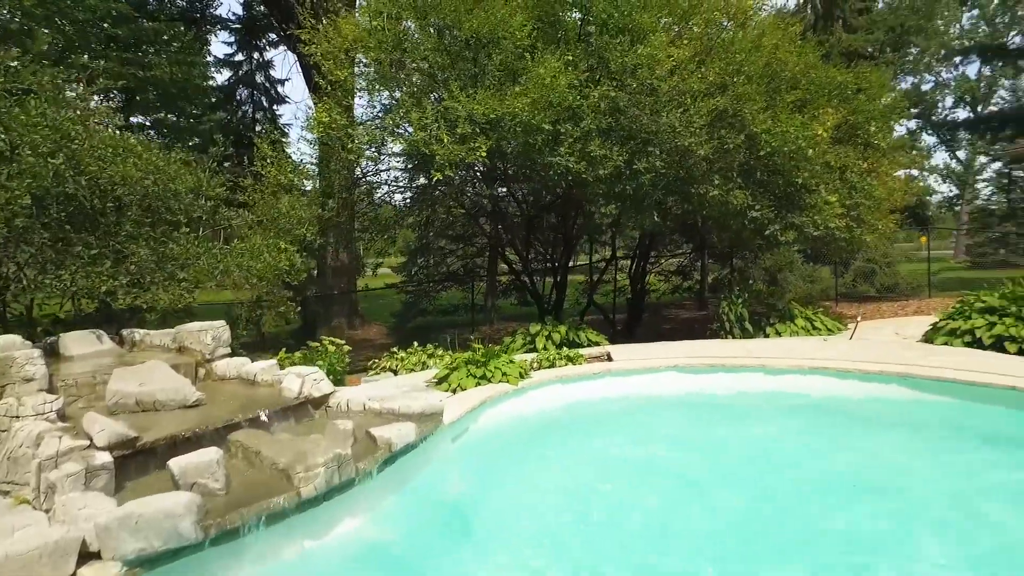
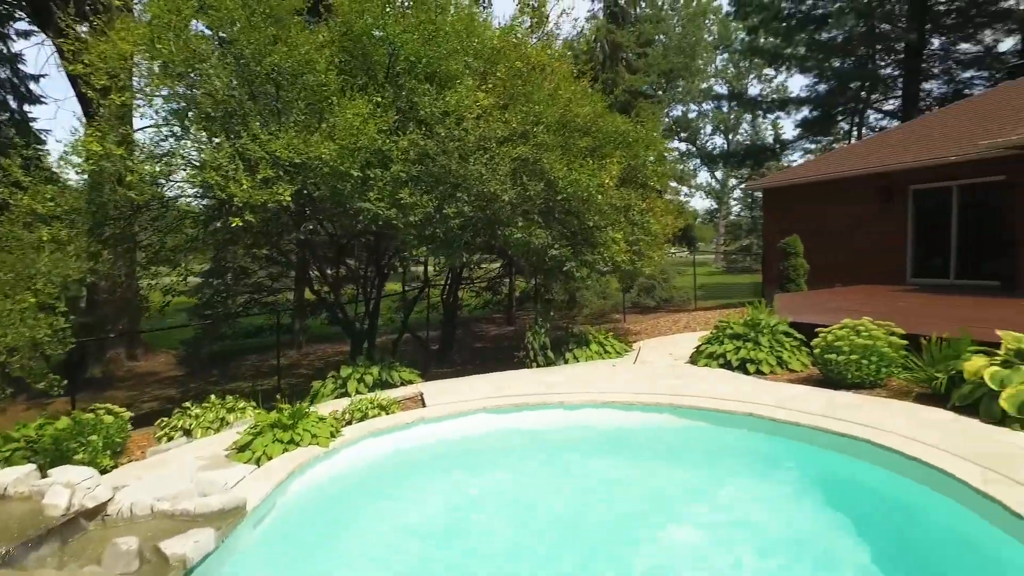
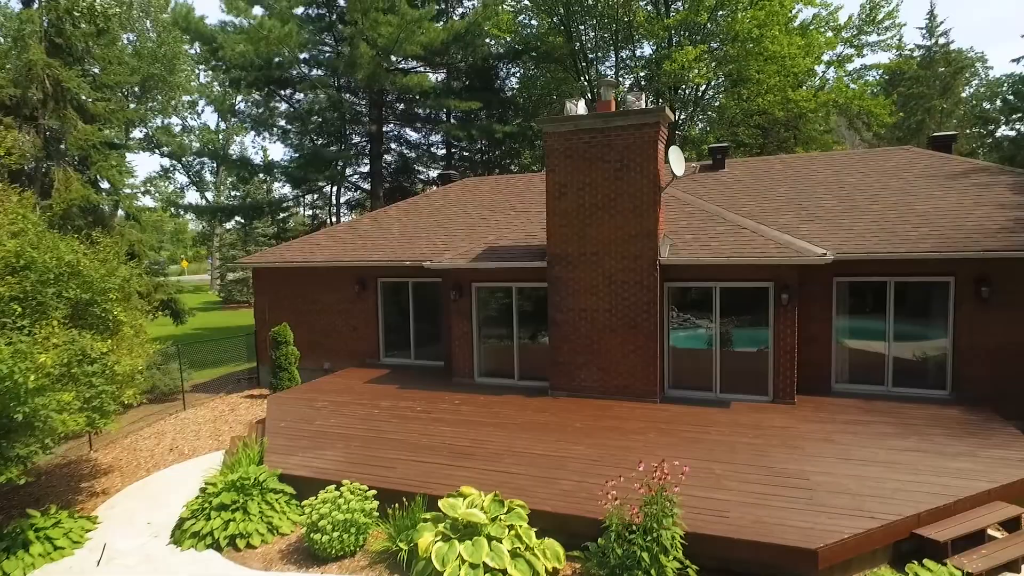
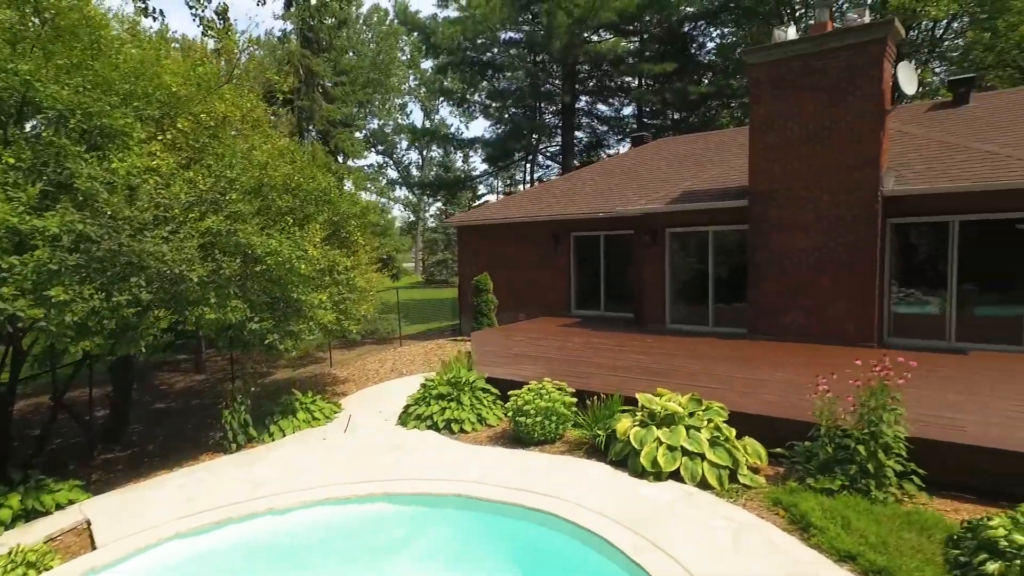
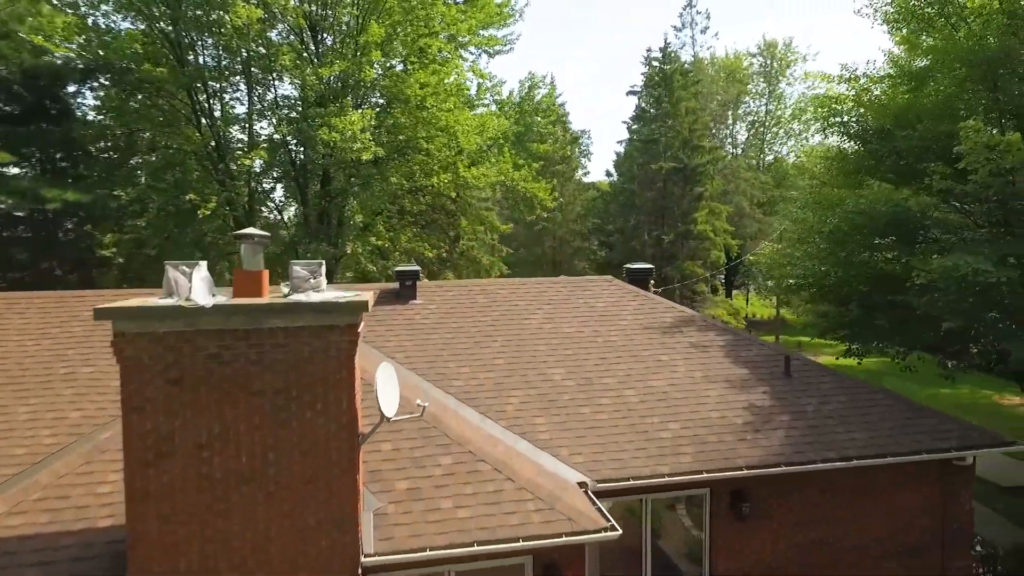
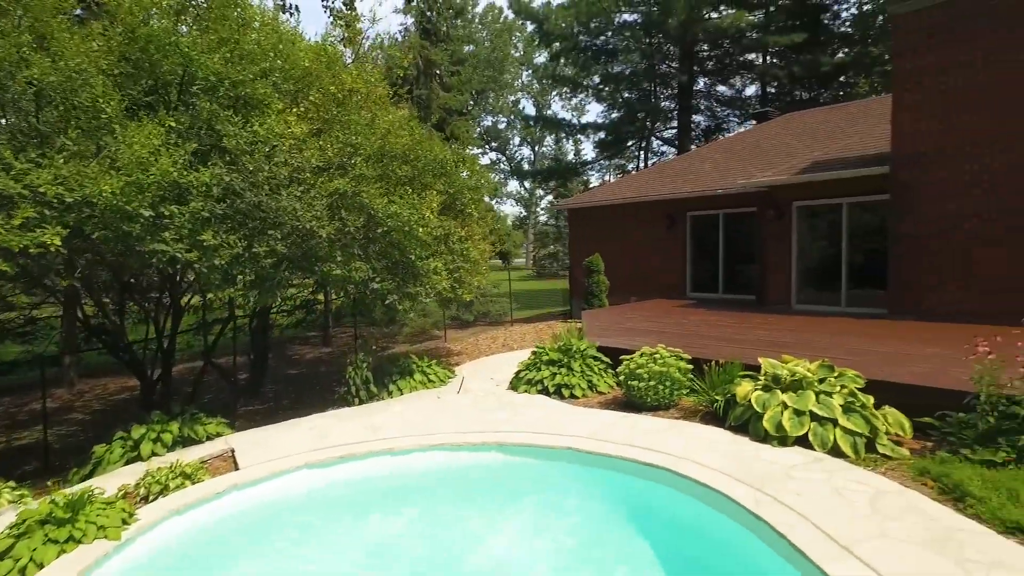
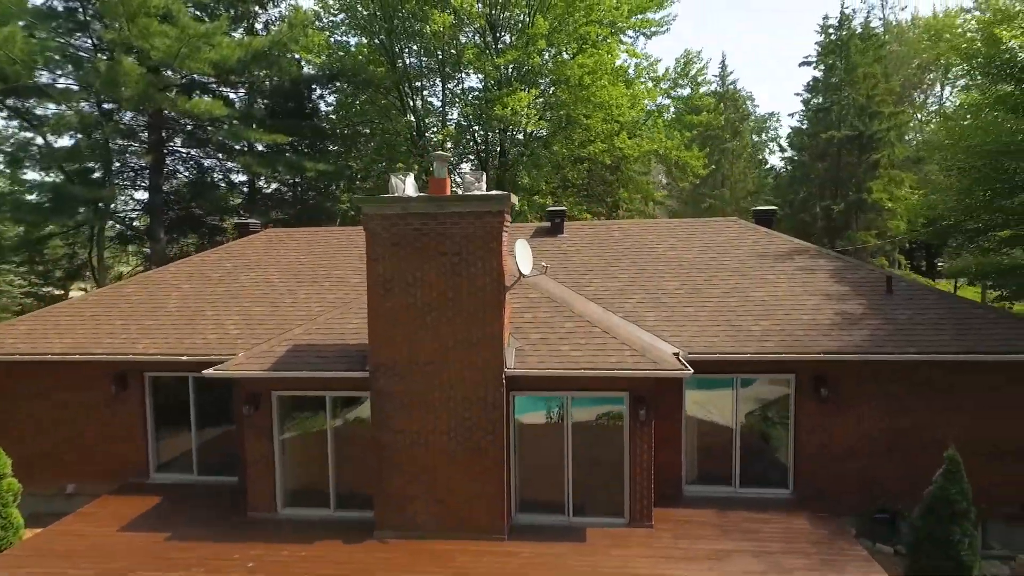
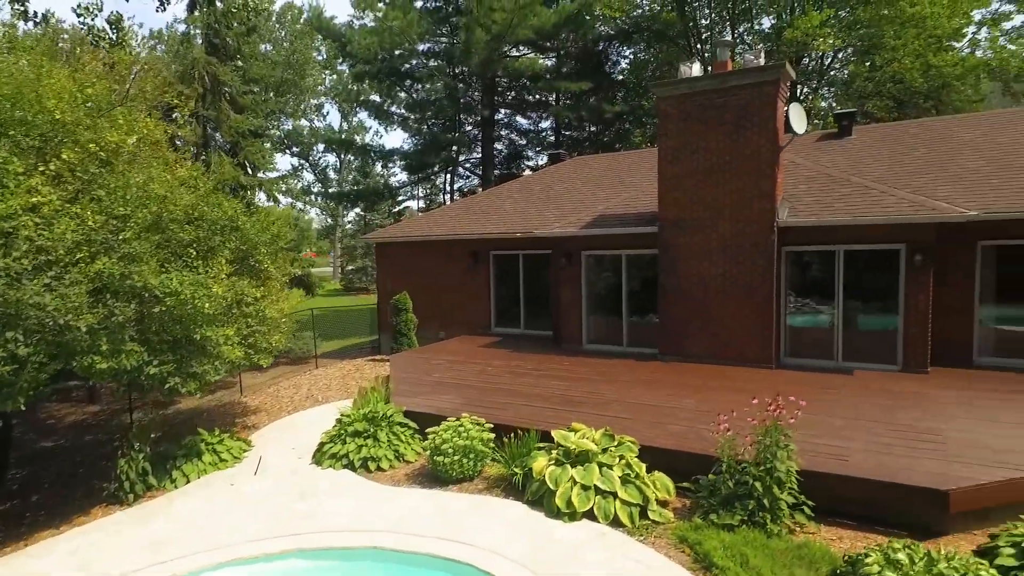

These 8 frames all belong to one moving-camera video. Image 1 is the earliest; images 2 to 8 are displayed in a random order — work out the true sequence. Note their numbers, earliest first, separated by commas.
2, 6, 4, 8, 3, 7, 5
